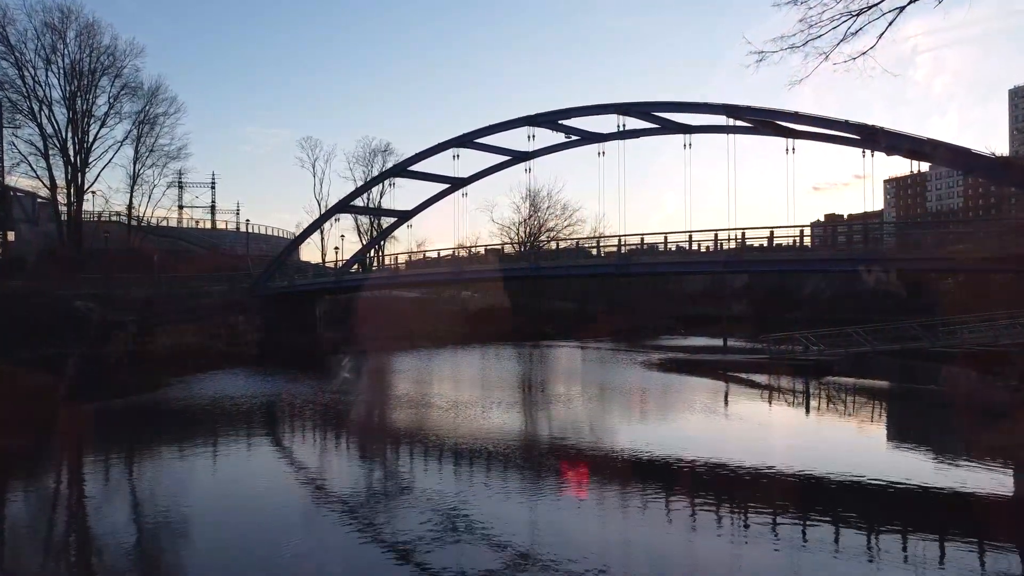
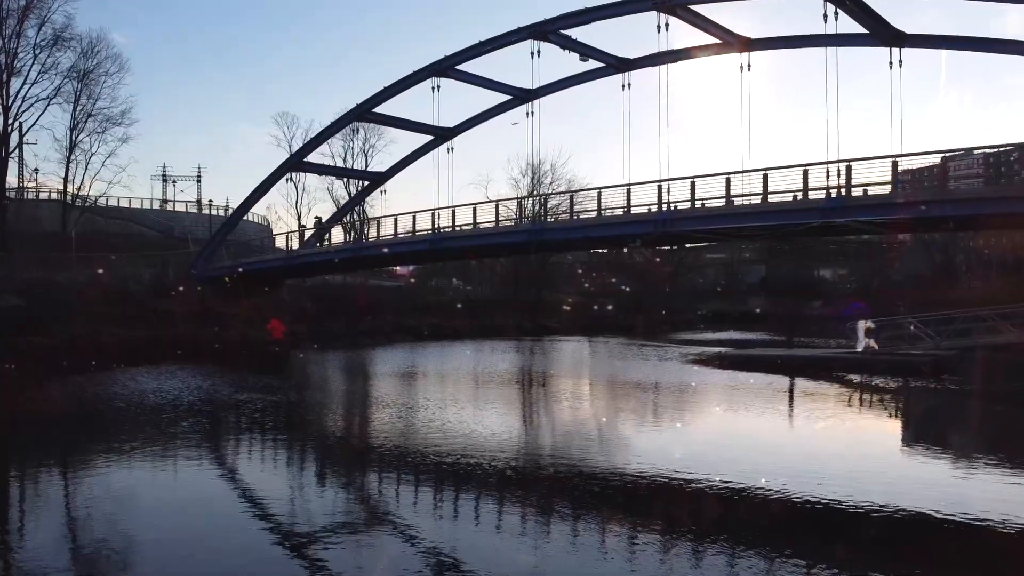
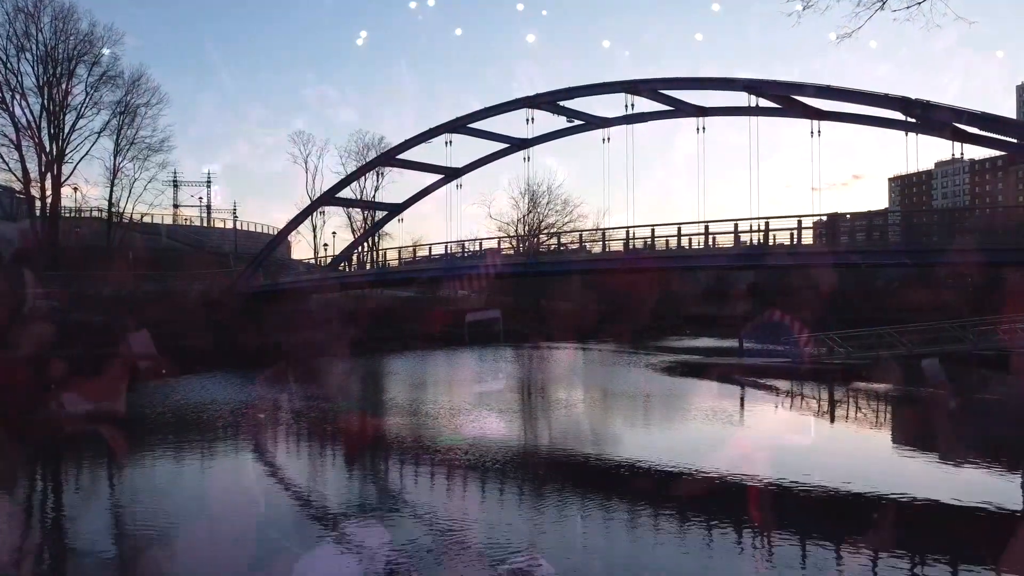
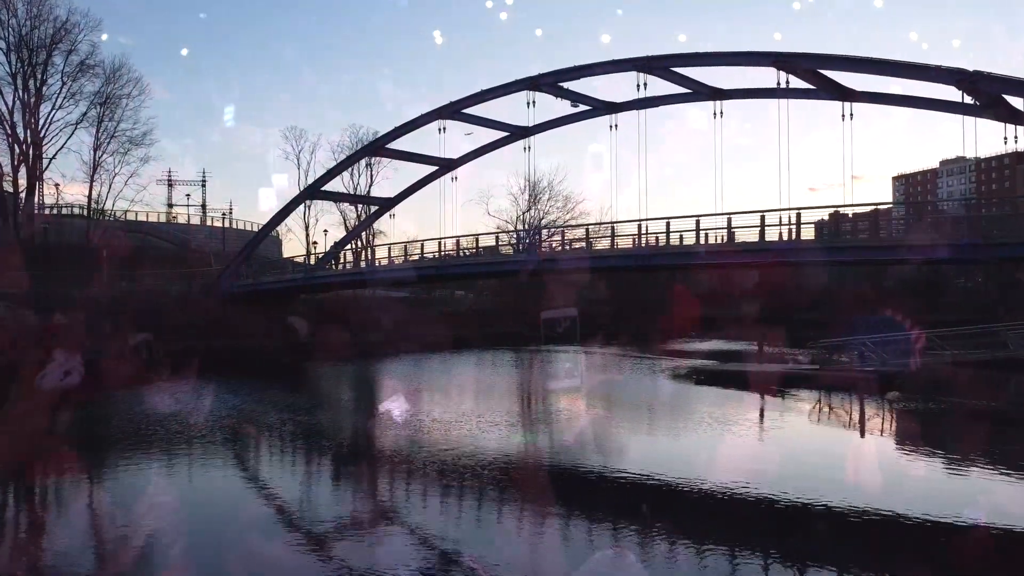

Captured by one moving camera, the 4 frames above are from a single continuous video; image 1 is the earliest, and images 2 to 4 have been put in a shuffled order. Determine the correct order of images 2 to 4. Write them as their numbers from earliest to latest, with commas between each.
3, 4, 2
